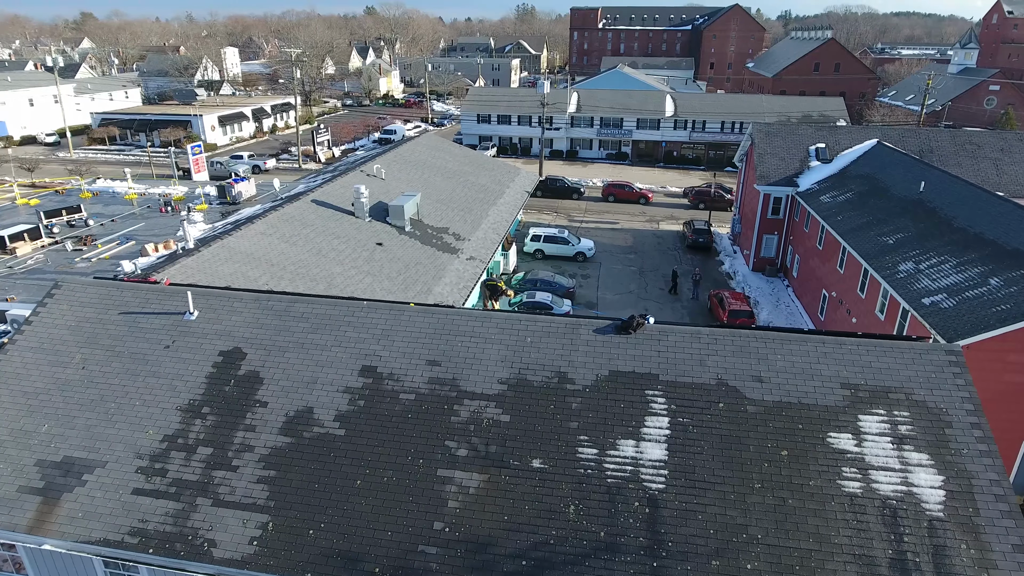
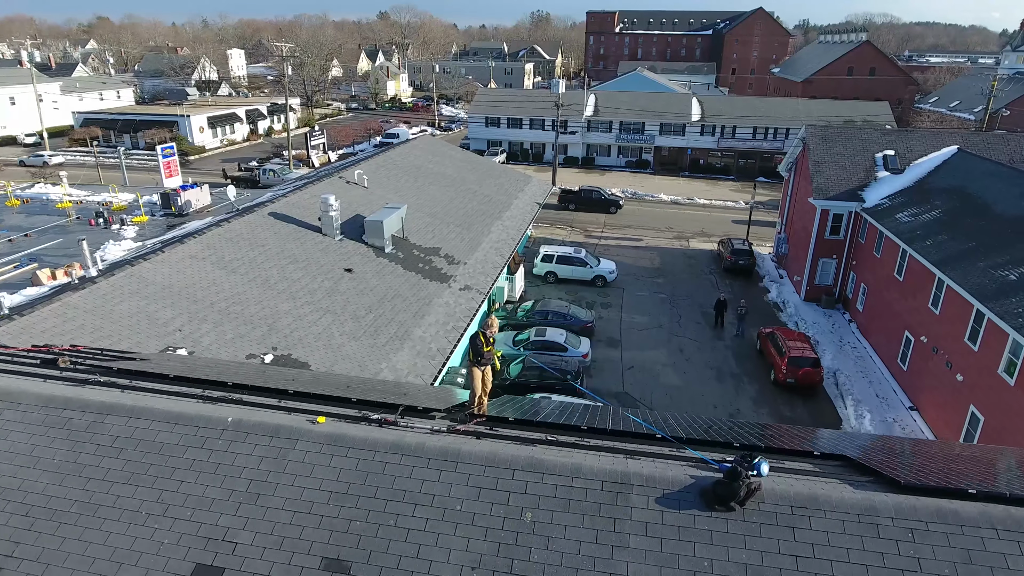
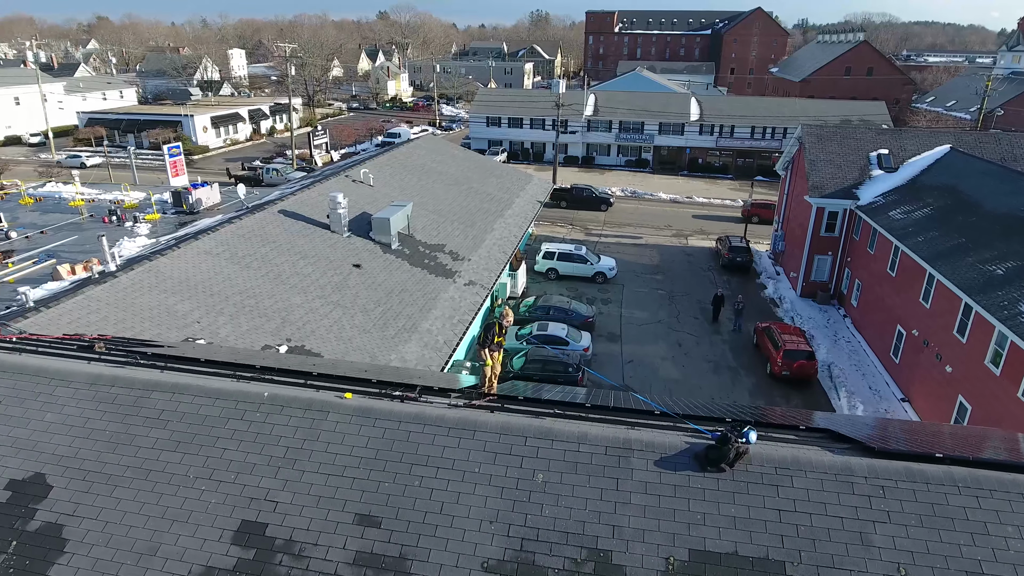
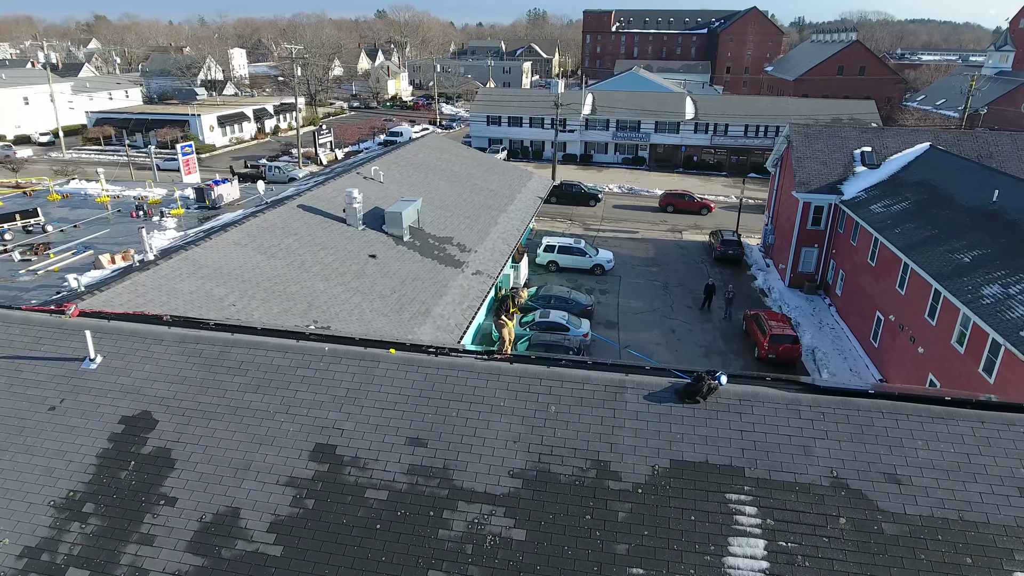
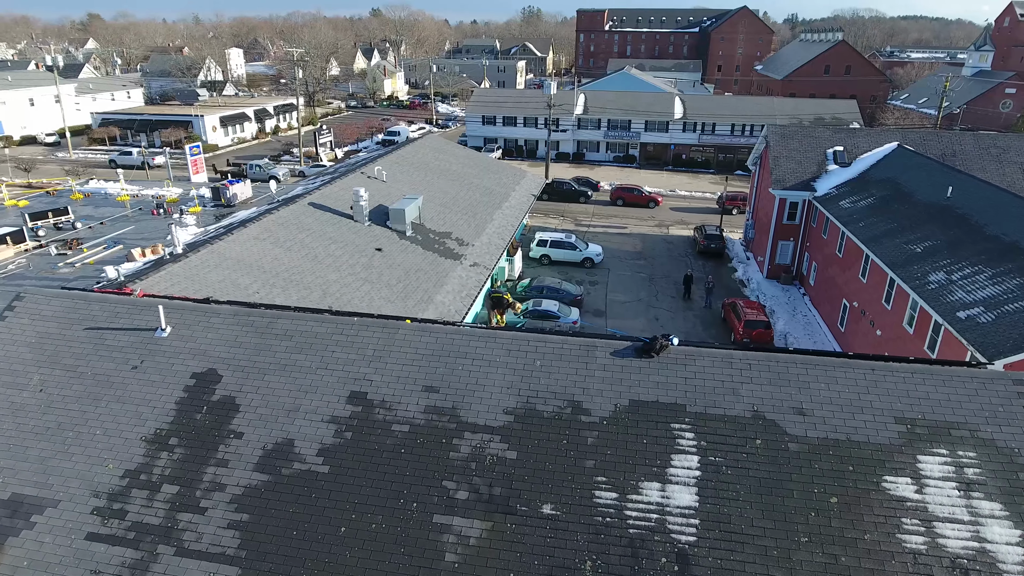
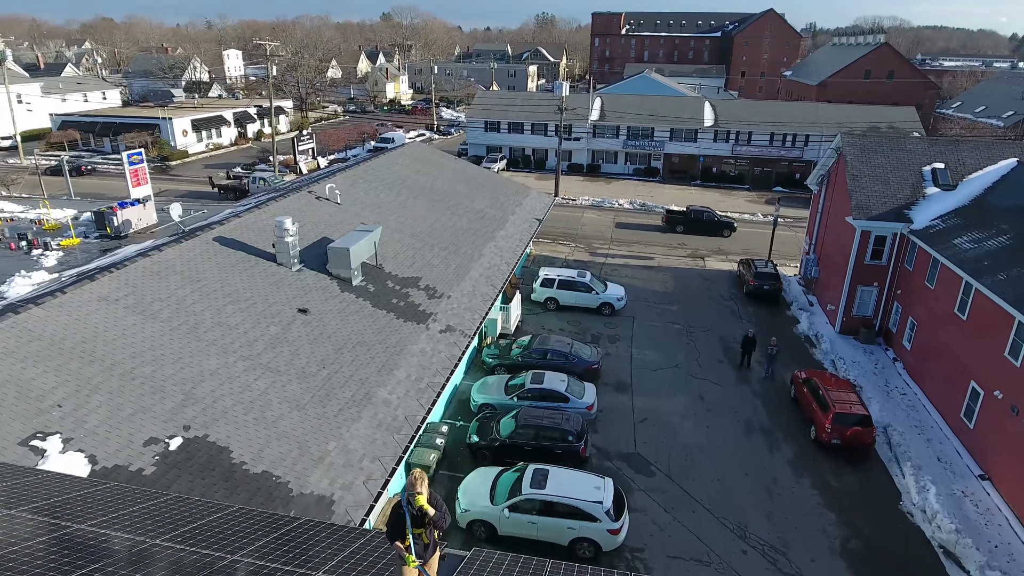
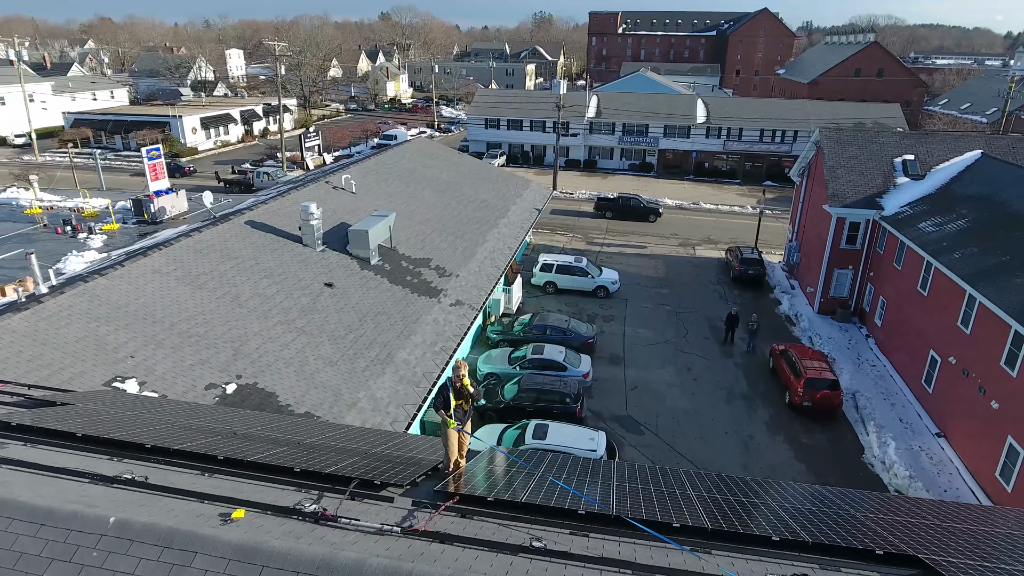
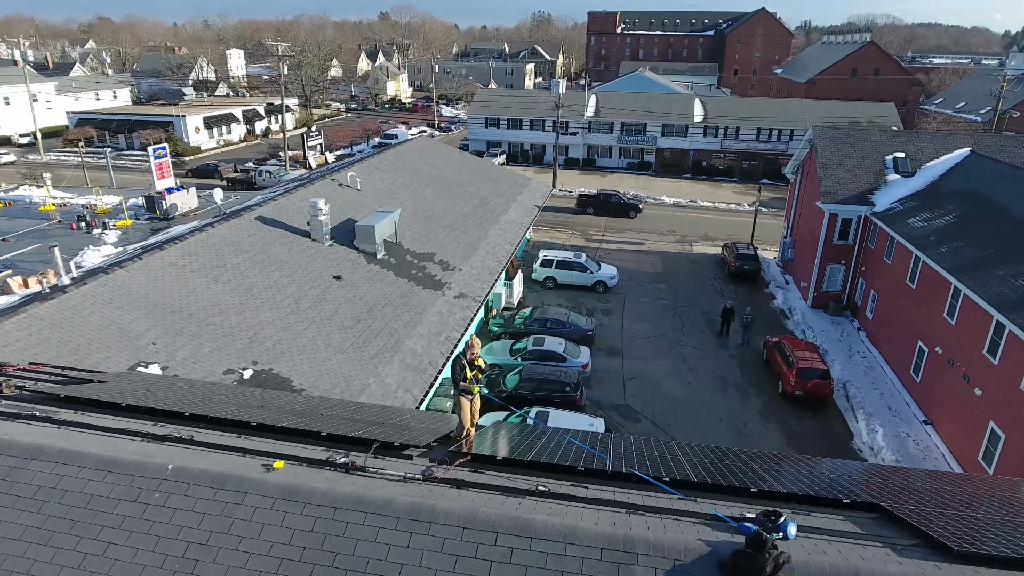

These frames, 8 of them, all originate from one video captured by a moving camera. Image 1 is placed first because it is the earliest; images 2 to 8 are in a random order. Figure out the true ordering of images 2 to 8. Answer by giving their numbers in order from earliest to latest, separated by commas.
5, 4, 3, 2, 8, 7, 6
